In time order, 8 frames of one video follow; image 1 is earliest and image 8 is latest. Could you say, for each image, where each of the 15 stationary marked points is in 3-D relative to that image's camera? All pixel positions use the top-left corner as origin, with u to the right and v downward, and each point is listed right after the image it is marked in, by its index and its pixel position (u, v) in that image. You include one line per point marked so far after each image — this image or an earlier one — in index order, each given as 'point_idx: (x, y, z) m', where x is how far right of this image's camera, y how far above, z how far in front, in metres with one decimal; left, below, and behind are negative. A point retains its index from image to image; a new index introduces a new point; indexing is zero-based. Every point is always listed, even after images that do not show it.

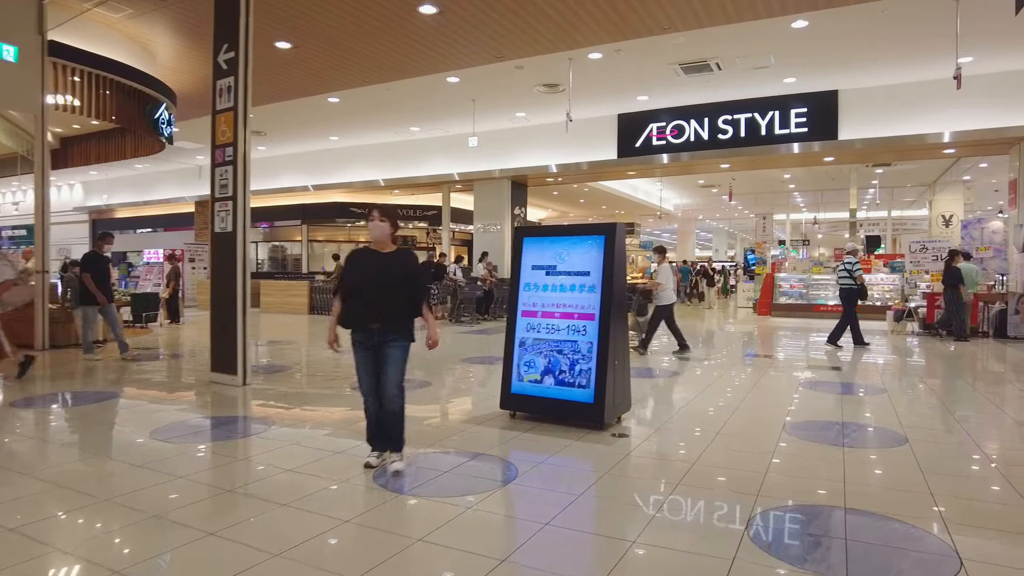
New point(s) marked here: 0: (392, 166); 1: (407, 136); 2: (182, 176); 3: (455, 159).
0: (-2.3, +2.4, +13.1) m
1: (-2.0, +2.9, +12.5) m
2: (-7.7, +2.6, +15.9) m
3: (-1.1, +2.4, +12.4) m
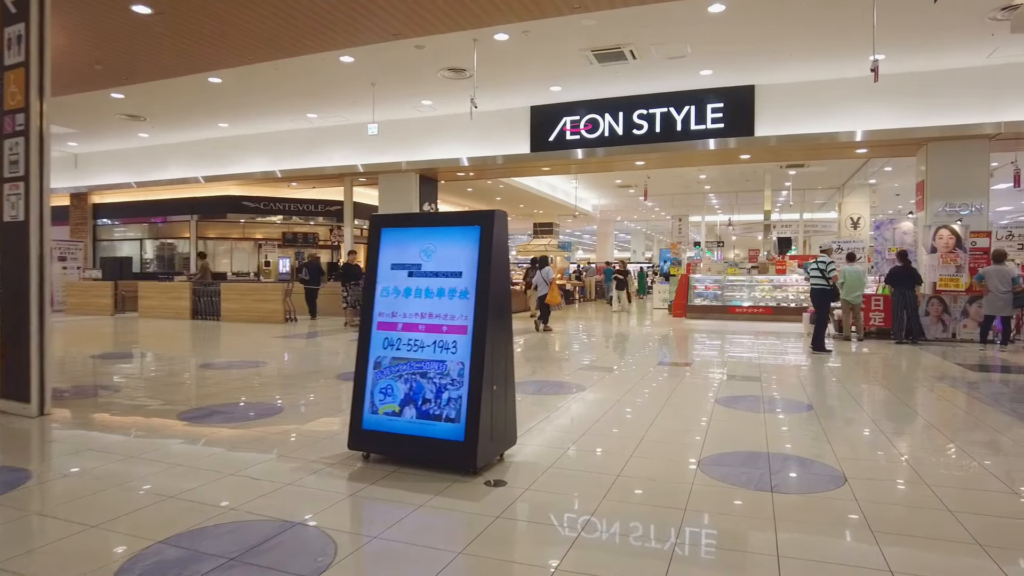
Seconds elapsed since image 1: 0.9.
0: (-4.0, +2.4, +12.1) m
1: (-3.6, +2.9, +11.5) m
2: (-9.6, +2.6, +14.3) m
3: (-2.6, +2.4, +11.5) m
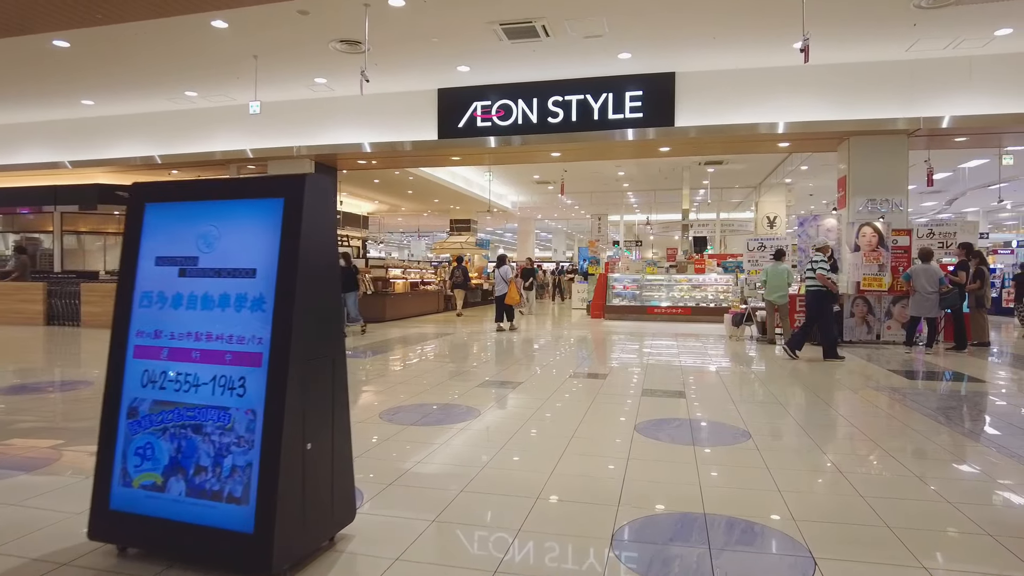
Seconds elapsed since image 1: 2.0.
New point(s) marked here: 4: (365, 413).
0: (-5.5, +2.4, +10.7) m
1: (-5.0, +2.8, +10.2) m
2: (-11.3, +2.6, +12.3) m
3: (-4.1, +2.4, +10.3) m
4: (-1.1, -0.9, +5.3) m
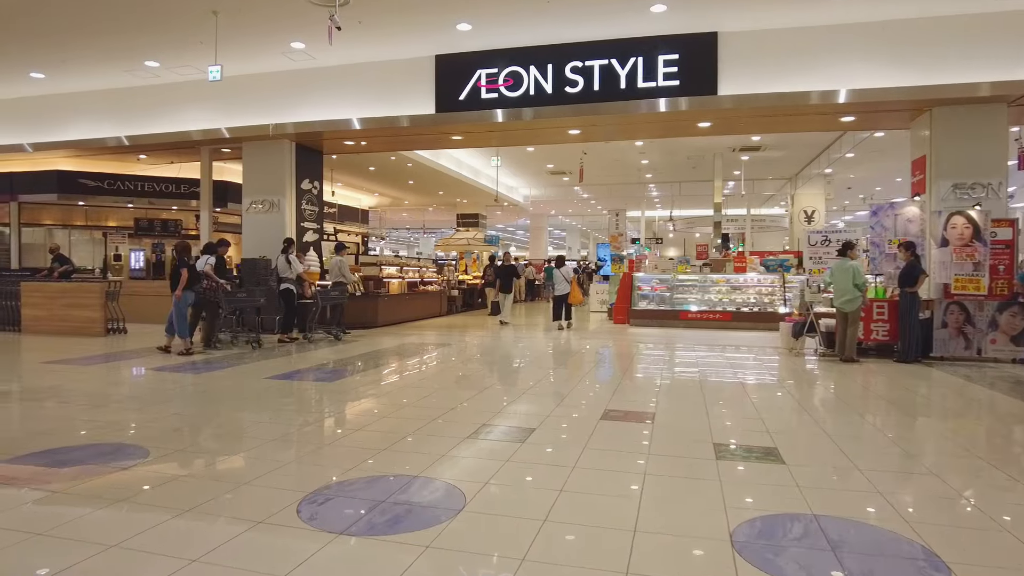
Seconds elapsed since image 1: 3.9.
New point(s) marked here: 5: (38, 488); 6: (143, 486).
0: (-5.3, +2.4, +9.4) m
1: (-4.9, +2.8, +8.9) m
2: (-11.1, +2.6, +11.1) m
3: (-3.9, +2.4, +9.0) m
4: (-1.1, -0.9, +4.0) m
5: (-2.1, -0.9, +2.9) m
6: (-1.6, -0.9, +3.0) m
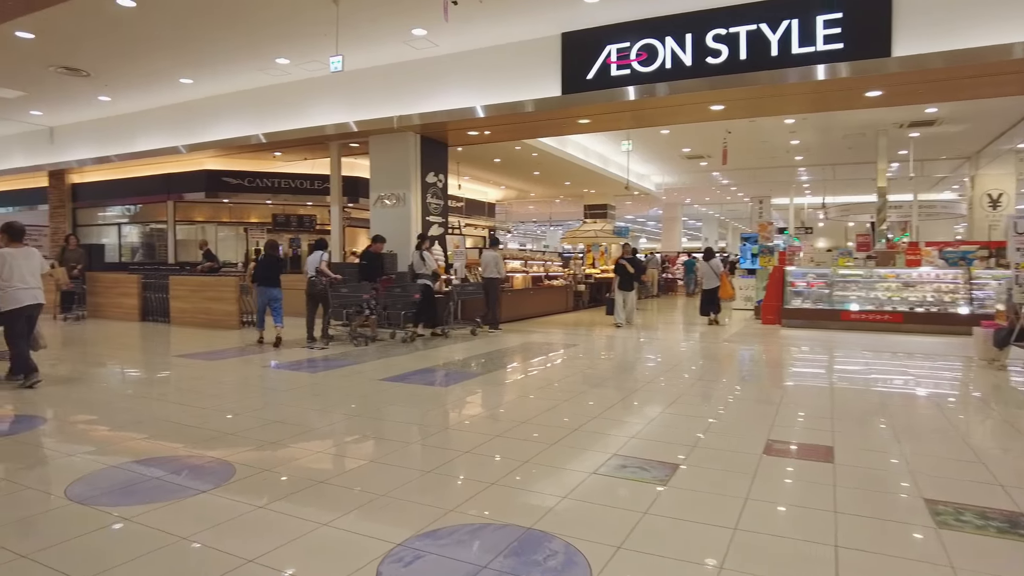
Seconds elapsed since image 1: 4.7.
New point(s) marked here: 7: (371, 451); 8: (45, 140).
0: (-3.5, +2.5, +9.7) m
1: (-3.2, +2.9, +9.1) m
2: (-8.9, +2.7, +12.4) m
3: (-2.2, +2.5, +9.0) m
4: (-0.4, -0.9, +3.6) m
5: (-1.6, -0.9, +2.8) m
6: (-1.1, -0.9, +2.7) m
7: (-0.7, -0.8, +3.5) m
8: (-8.6, +2.7, +12.3) m
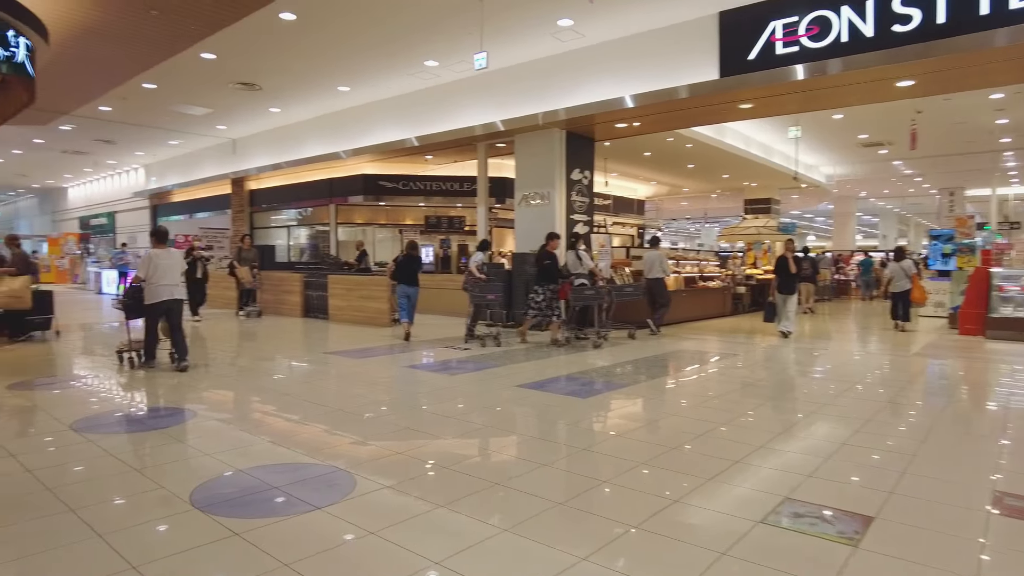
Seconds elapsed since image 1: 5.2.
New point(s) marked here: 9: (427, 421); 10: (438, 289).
0: (-1.4, +2.5, +9.9) m
1: (-1.1, +2.9, +9.2) m
2: (-6.0, +2.8, +13.8) m
3: (-0.3, +2.5, +8.9) m
4: (+0.3, -0.9, +3.2) m
5: (-1.0, -0.9, +2.7) m
6: (-0.6, -0.9, +2.6) m
7: (0.0, -0.9, +3.2) m
8: (-5.8, +2.8, +13.6) m
9: (-0.5, -0.9, +4.3) m
10: (-1.1, 0.0, +9.9) m
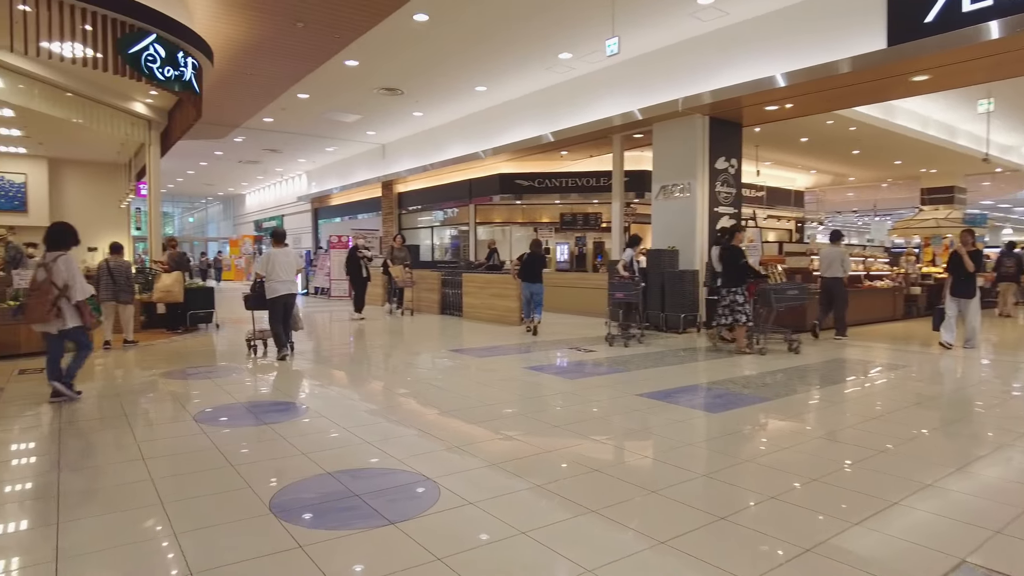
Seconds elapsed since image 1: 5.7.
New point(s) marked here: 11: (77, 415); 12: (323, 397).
0: (+0.6, +2.5, +9.7) m
1: (+0.7, +2.9, +9.0) m
2: (-3.1, +2.8, +14.5) m
3: (+1.5, +2.5, +8.5) m
4: (+0.8, -0.9, +2.8) m
5: (-0.6, -0.8, +2.6) m
6: (-0.2, -0.9, +2.4) m
7: (+0.4, -0.9, +2.9) m
8: (-2.9, +2.8, +14.3) m
9: (+0.2, -0.8, +4.0) m
10: (+0.9, 0.0, +9.7) m
11: (-2.8, -0.8, +4.3) m
12: (-1.4, -0.8, +4.9) m
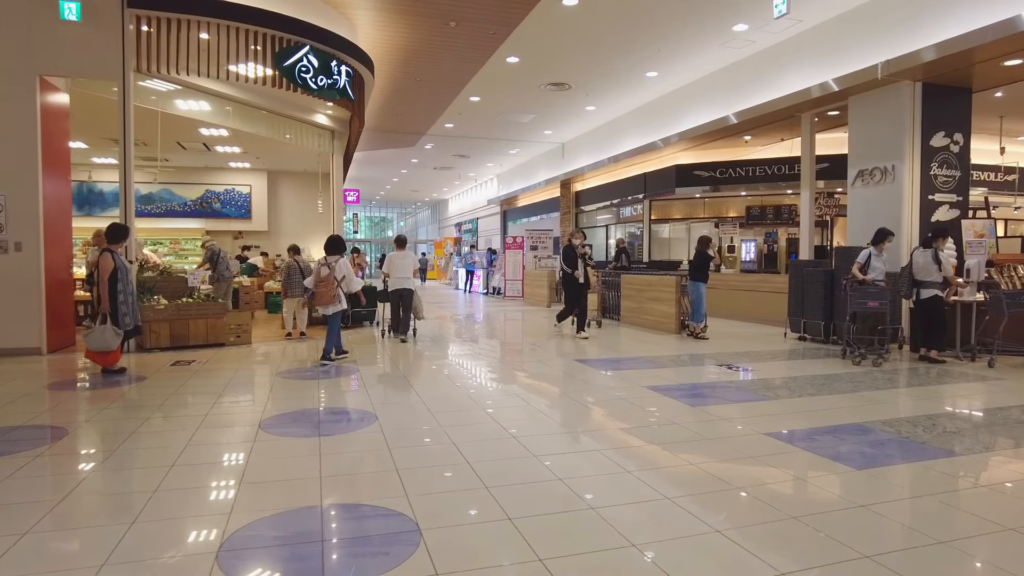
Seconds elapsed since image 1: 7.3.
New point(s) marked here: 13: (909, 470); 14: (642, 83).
0: (+2.9, +2.5, +8.6) m
1: (+2.7, +2.9, +7.9) m
2: (+0.9, +2.8, +14.3) m
3: (+3.3, +2.4, +7.2) m
4: (+0.9, -0.9, +2.1) m
5: (-0.6, -0.9, +2.3) m
6: (-0.3, -0.9, +1.9) m
7: (+0.6, -0.9, +2.2) m
8: (+1.0, +2.8, +14.0) m
9: (+0.7, -0.9, +3.4) m
10: (+3.1, -0.1, +8.5) m
11: (-2.1, -0.8, +4.5) m
12: (-0.6, -0.8, +4.7) m
13: (+1.9, -0.9, +3.2) m
14: (+1.9, +3.0, +9.7) m
